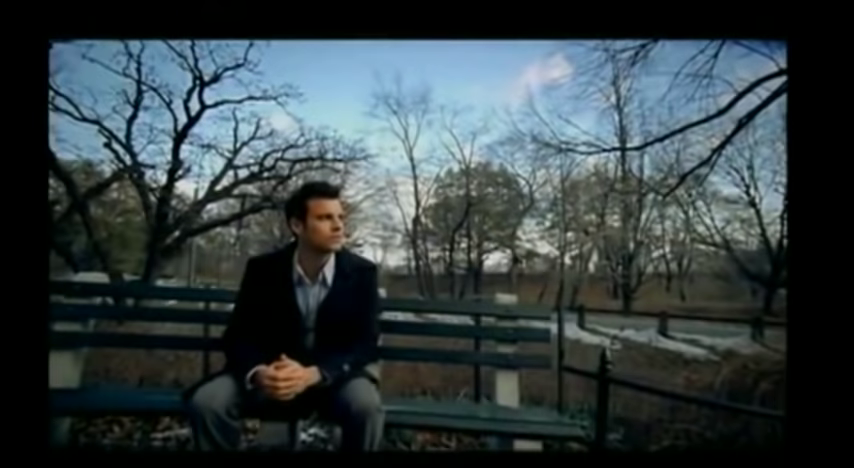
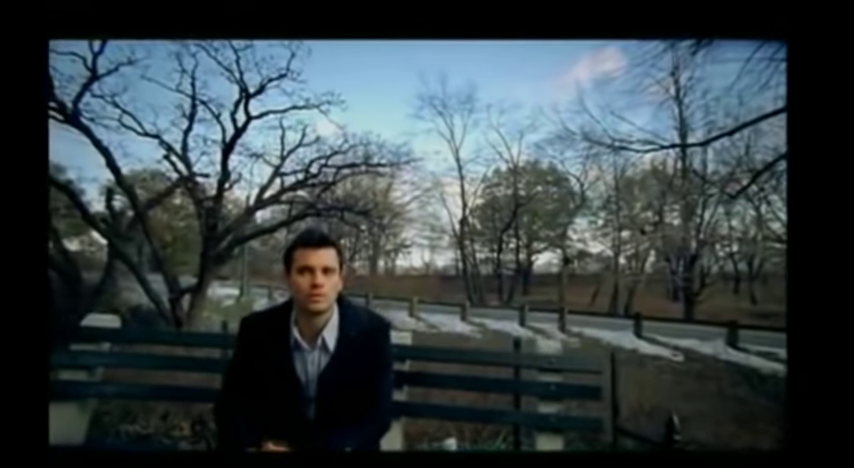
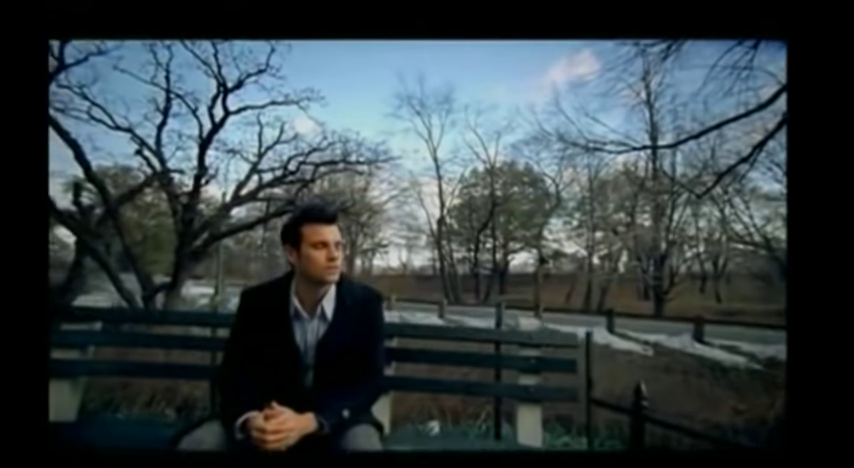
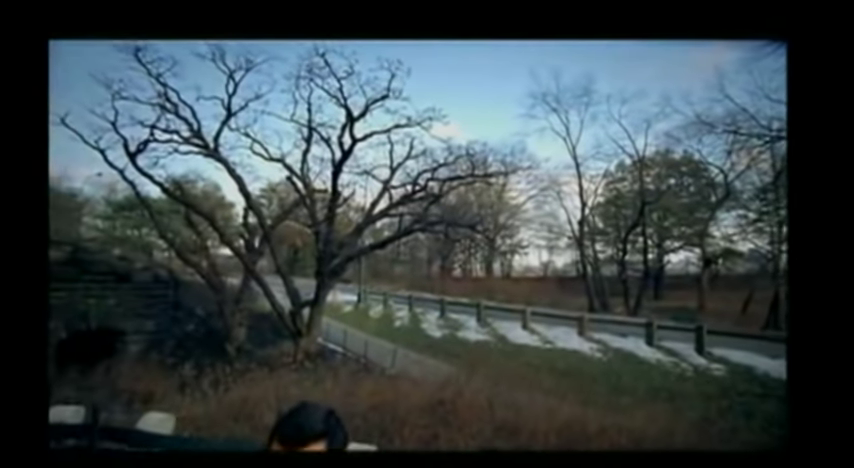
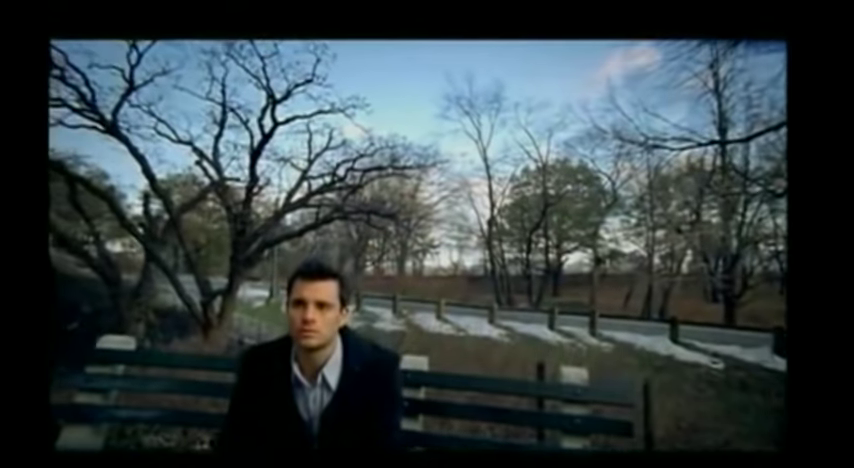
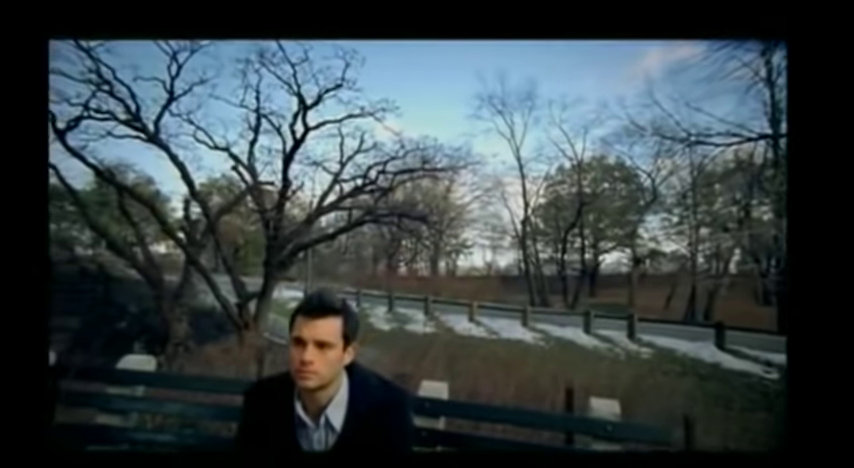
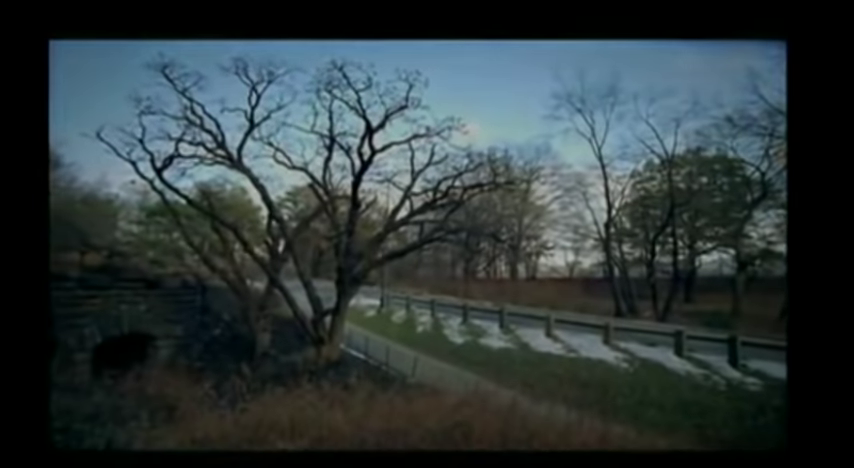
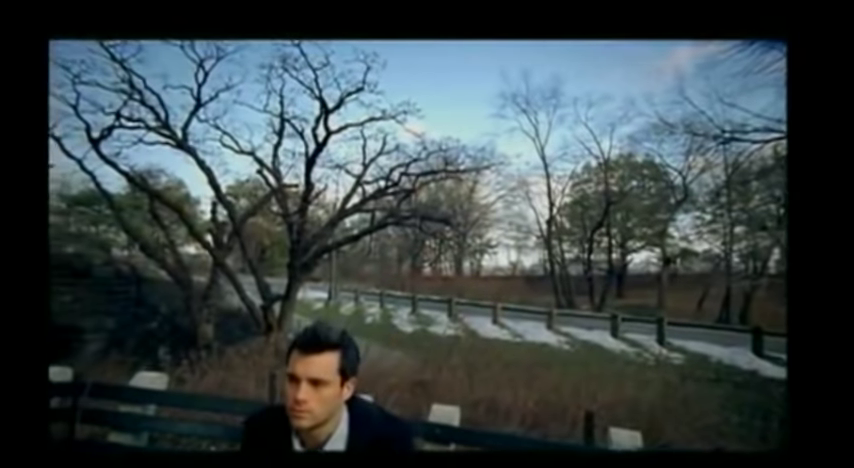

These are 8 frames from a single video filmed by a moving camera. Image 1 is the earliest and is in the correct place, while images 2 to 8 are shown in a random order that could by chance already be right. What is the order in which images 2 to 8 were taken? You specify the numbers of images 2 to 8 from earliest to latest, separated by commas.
3, 2, 5, 6, 8, 4, 7
